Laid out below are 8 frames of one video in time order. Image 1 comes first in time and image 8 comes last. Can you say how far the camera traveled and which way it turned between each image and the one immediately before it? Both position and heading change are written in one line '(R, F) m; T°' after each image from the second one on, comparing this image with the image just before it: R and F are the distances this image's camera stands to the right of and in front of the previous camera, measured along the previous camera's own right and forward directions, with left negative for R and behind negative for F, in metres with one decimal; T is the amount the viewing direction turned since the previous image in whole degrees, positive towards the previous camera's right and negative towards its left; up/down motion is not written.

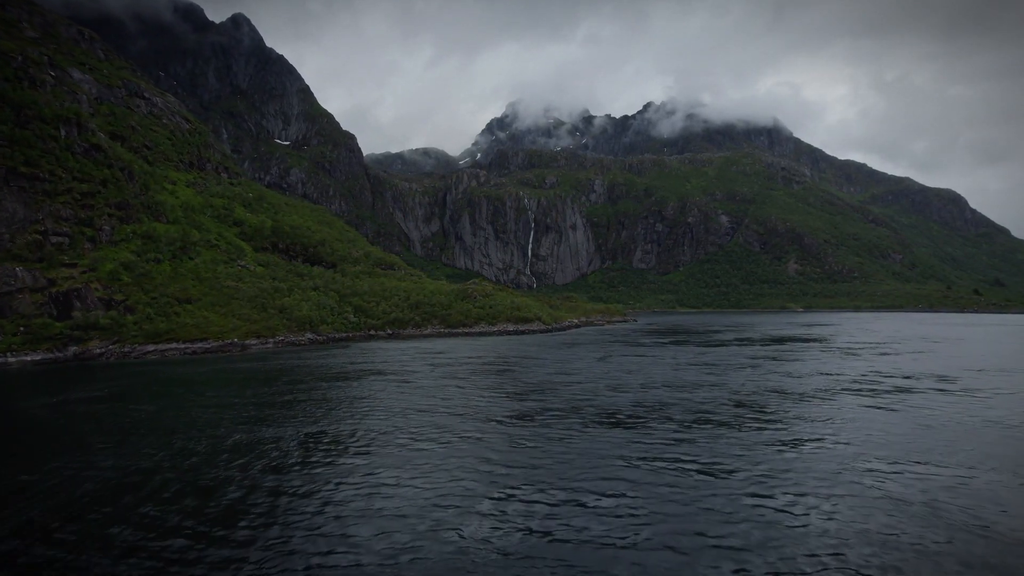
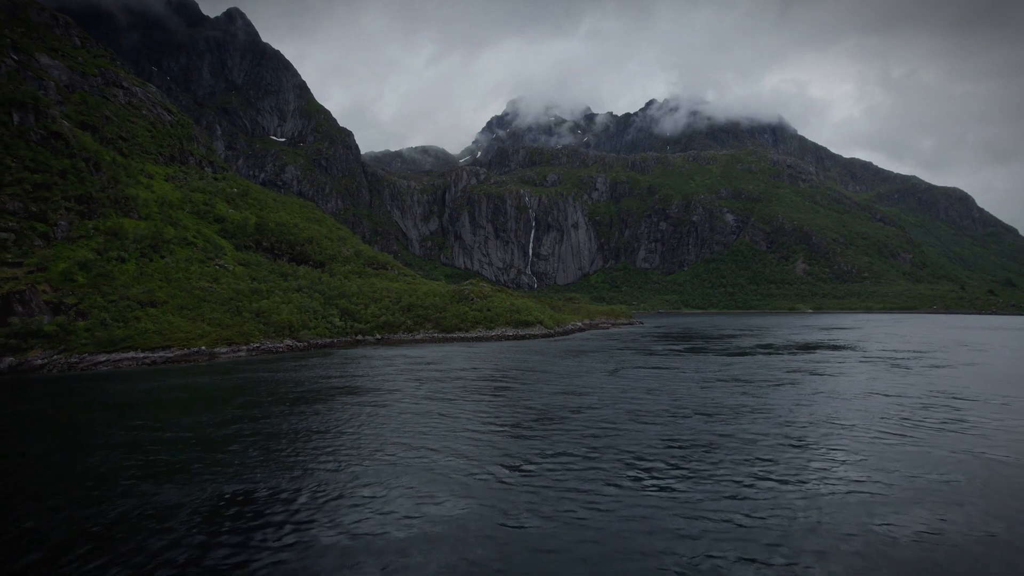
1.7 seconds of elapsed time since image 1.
(+0.2, +7.4) m; 0°
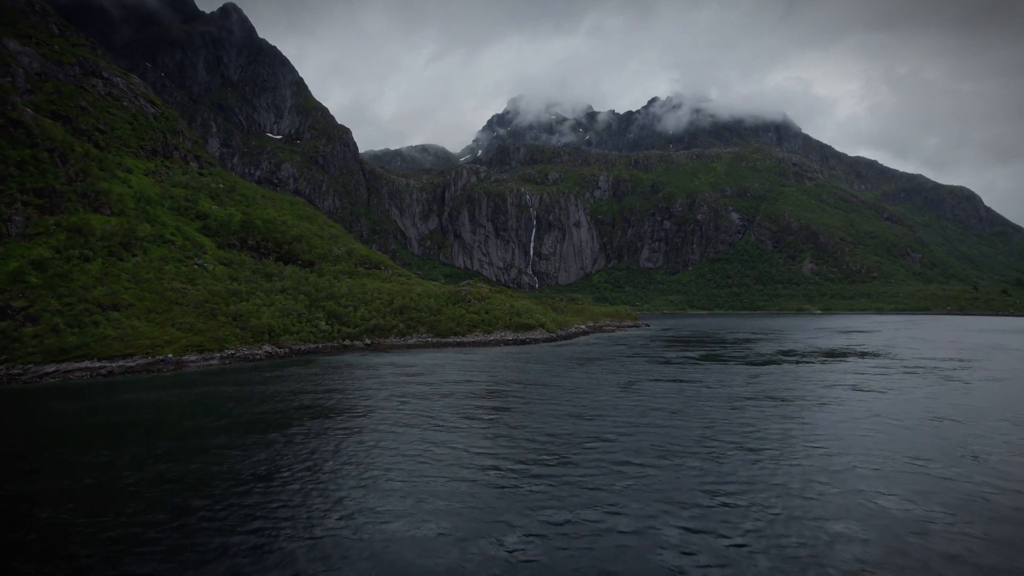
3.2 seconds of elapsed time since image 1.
(+0.2, +6.3) m; 0°
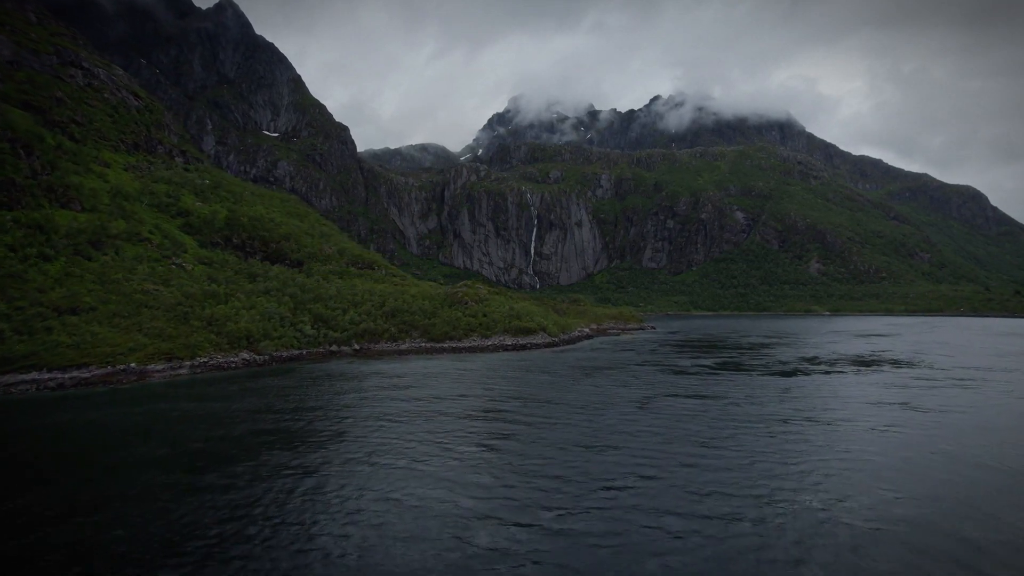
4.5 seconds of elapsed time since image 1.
(+0.2, +5.7) m; 0°
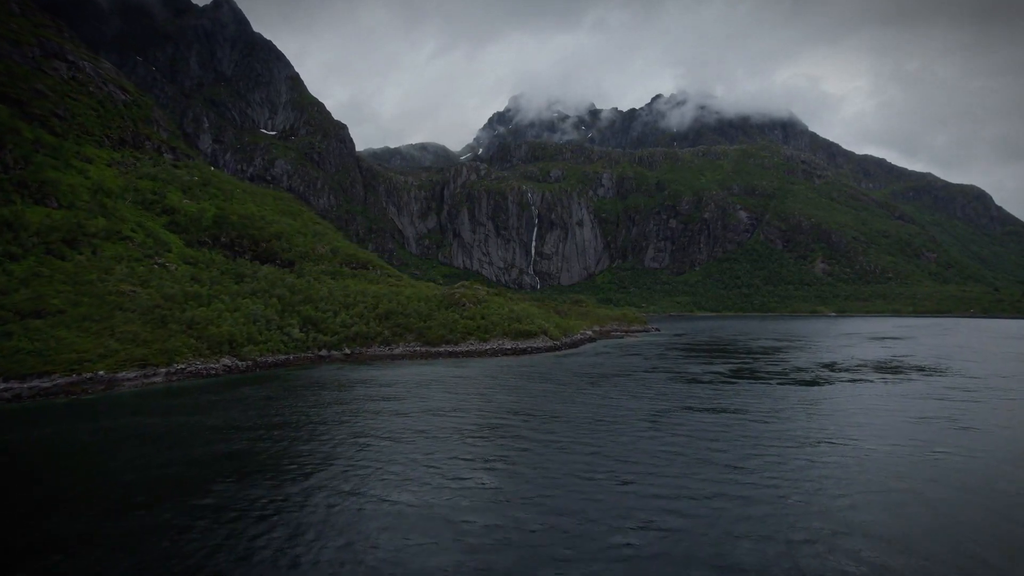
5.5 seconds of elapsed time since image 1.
(+0.2, +4.0) m; 0°
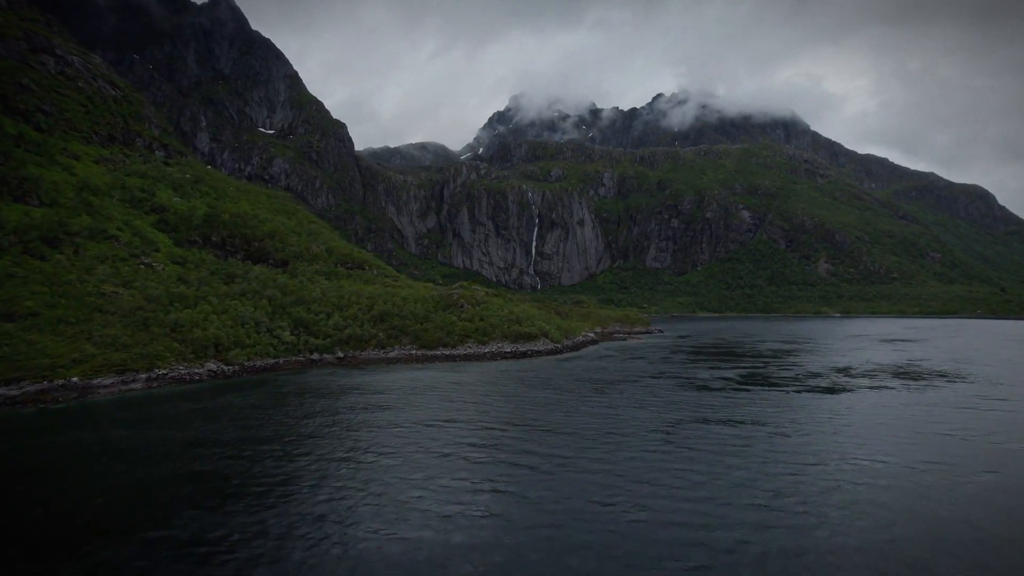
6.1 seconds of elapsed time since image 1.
(+0.1, +2.9) m; 0°
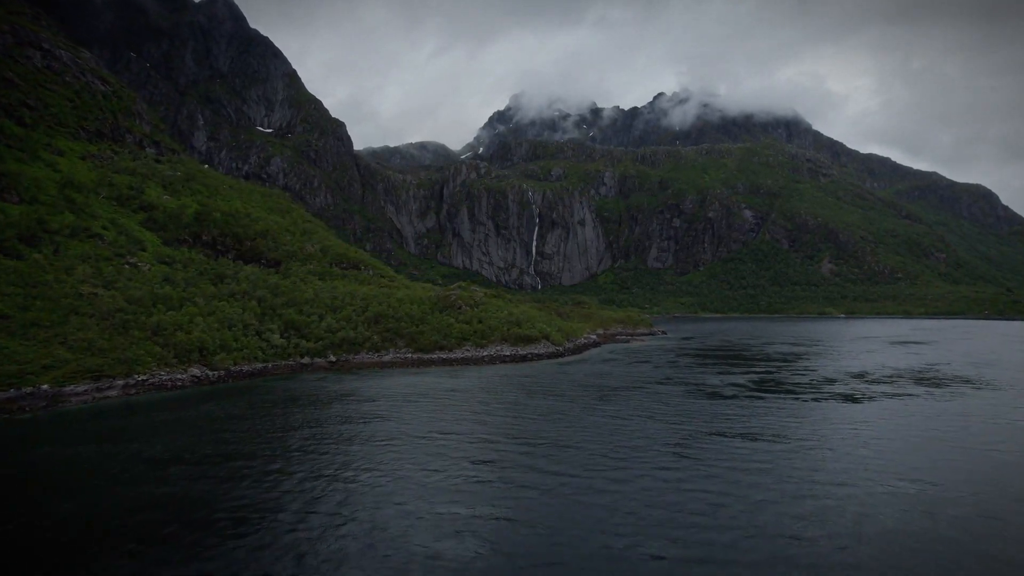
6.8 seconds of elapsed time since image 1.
(+0.1, +2.9) m; 0°
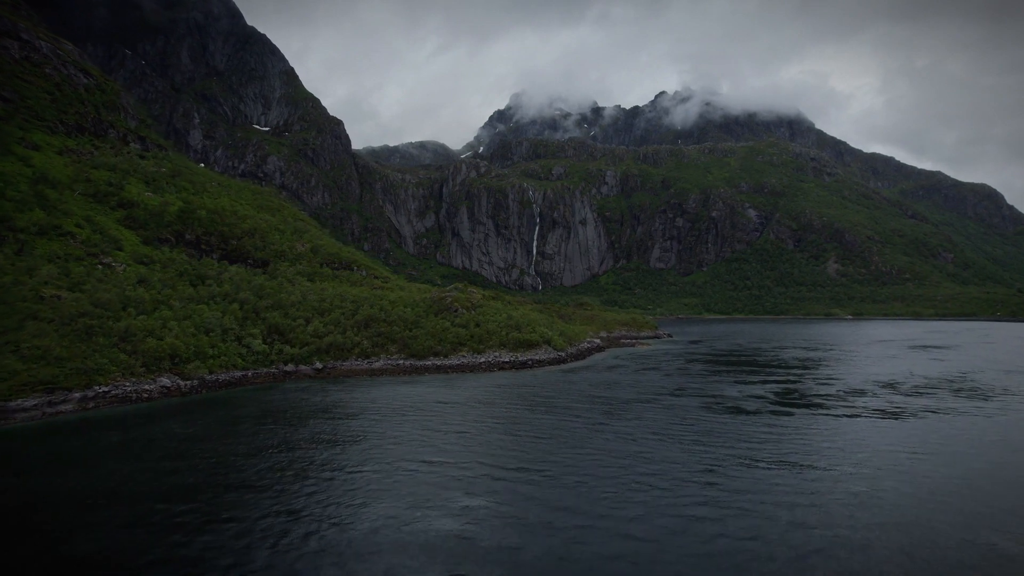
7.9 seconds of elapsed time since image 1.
(+0.1, +4.6) m; 0°
